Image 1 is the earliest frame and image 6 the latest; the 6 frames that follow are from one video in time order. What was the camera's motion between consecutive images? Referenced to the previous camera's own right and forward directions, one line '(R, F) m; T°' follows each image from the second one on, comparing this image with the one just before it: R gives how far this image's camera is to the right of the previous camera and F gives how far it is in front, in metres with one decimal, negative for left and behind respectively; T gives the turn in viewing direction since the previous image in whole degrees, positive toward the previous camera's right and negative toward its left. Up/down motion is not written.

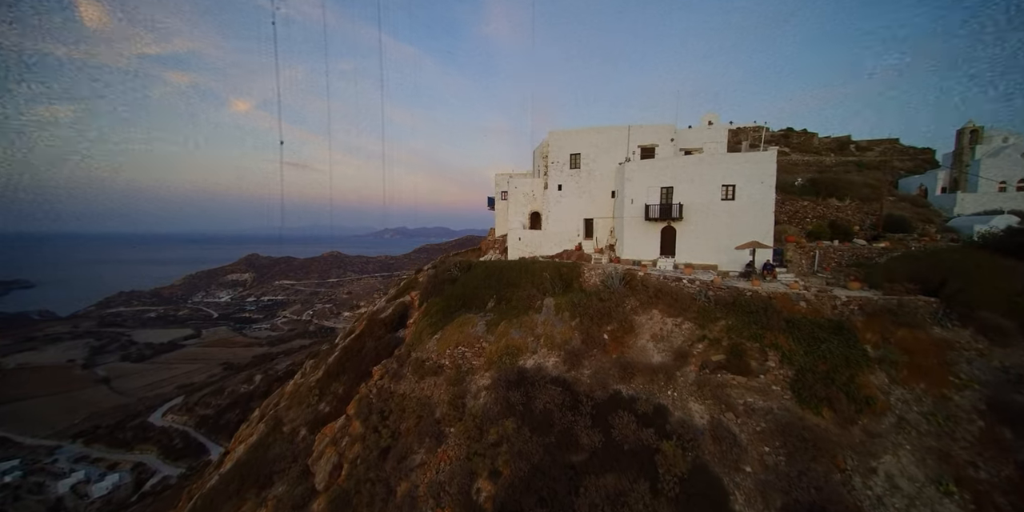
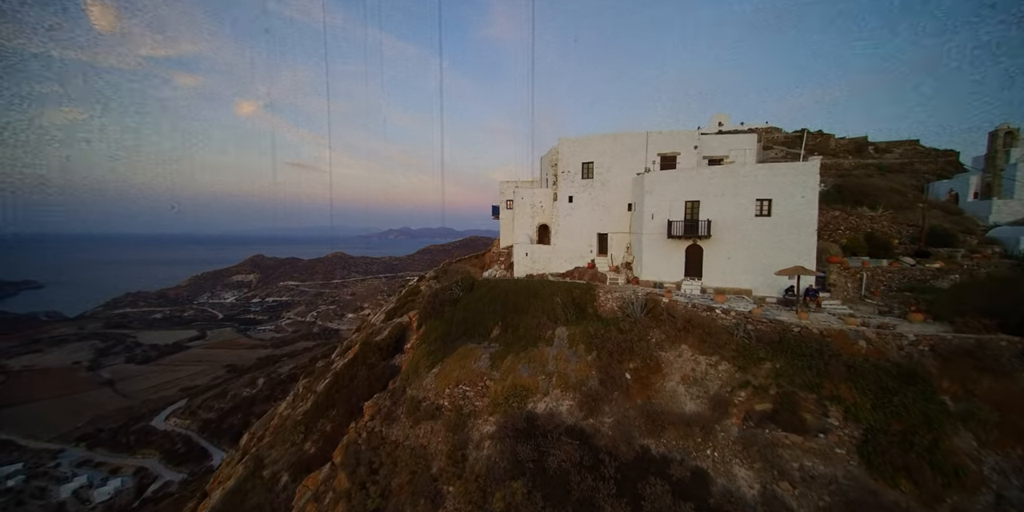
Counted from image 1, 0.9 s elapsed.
(-0.2, +2.0) m; -1°
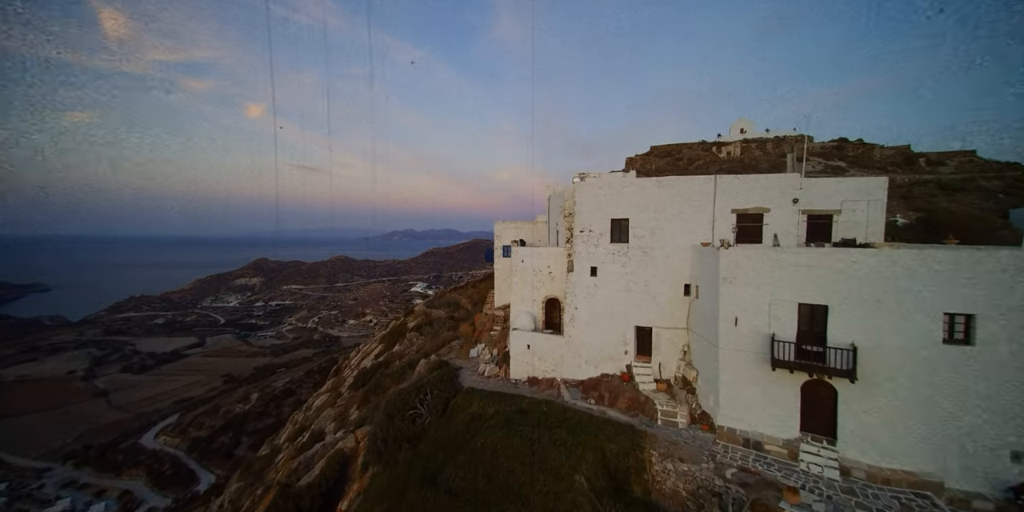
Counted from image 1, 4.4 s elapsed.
(+0.4, +7.4) m; -1°
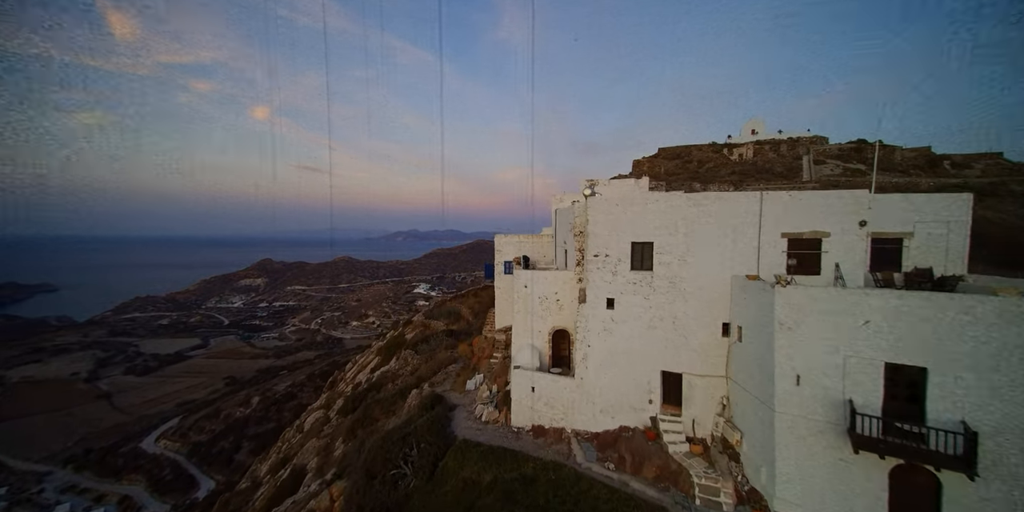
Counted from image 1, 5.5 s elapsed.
(+0.1, +2.3) m; 0°
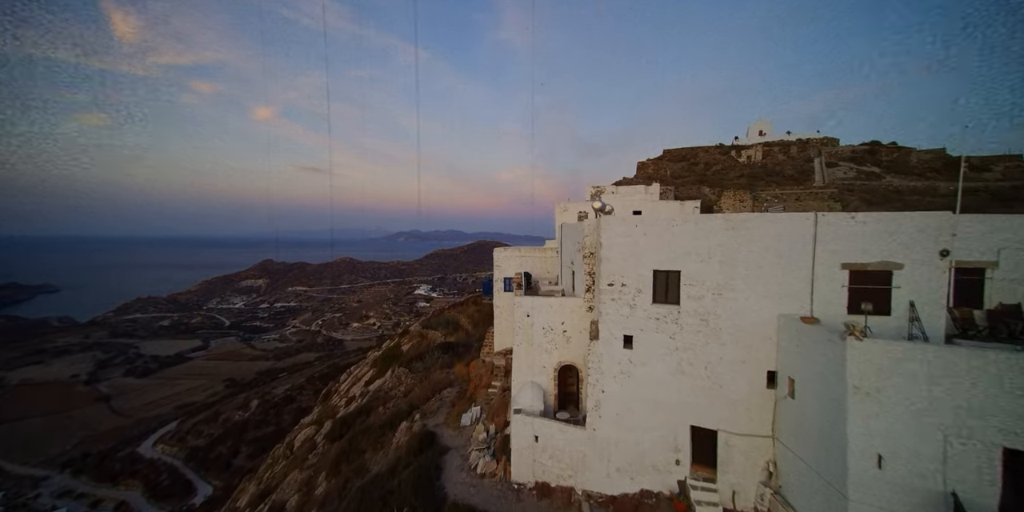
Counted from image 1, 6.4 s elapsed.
(0.0, +1.9) m; 0°
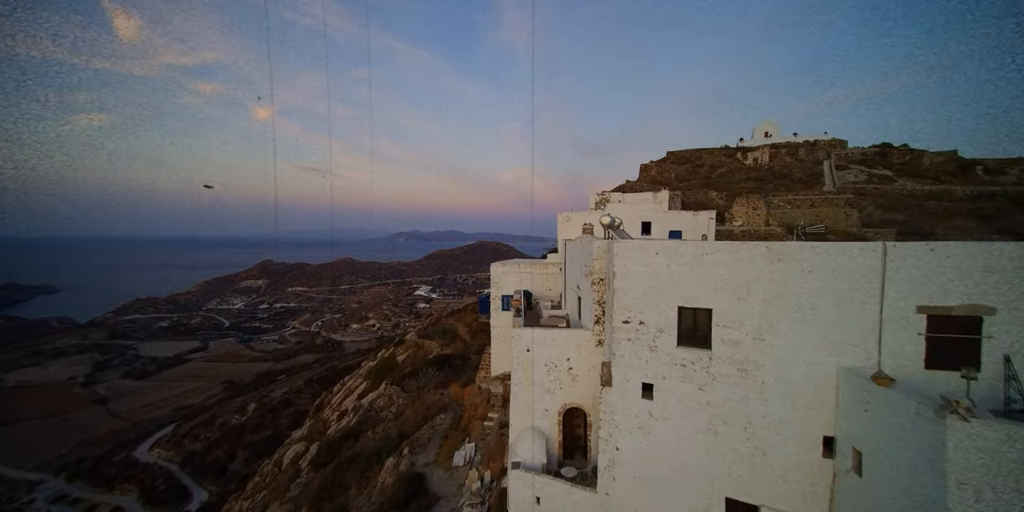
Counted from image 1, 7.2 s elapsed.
(+0.1, +1.7) m; 0°
